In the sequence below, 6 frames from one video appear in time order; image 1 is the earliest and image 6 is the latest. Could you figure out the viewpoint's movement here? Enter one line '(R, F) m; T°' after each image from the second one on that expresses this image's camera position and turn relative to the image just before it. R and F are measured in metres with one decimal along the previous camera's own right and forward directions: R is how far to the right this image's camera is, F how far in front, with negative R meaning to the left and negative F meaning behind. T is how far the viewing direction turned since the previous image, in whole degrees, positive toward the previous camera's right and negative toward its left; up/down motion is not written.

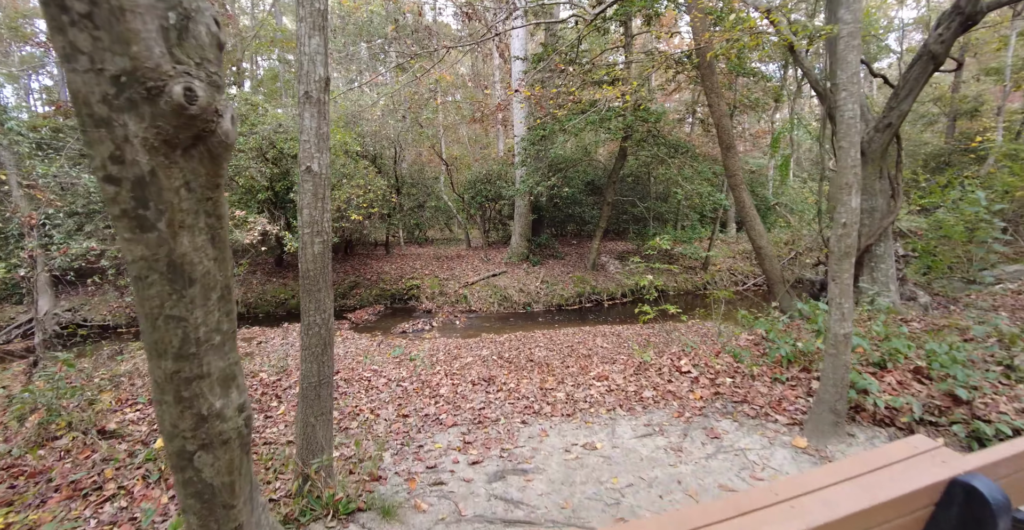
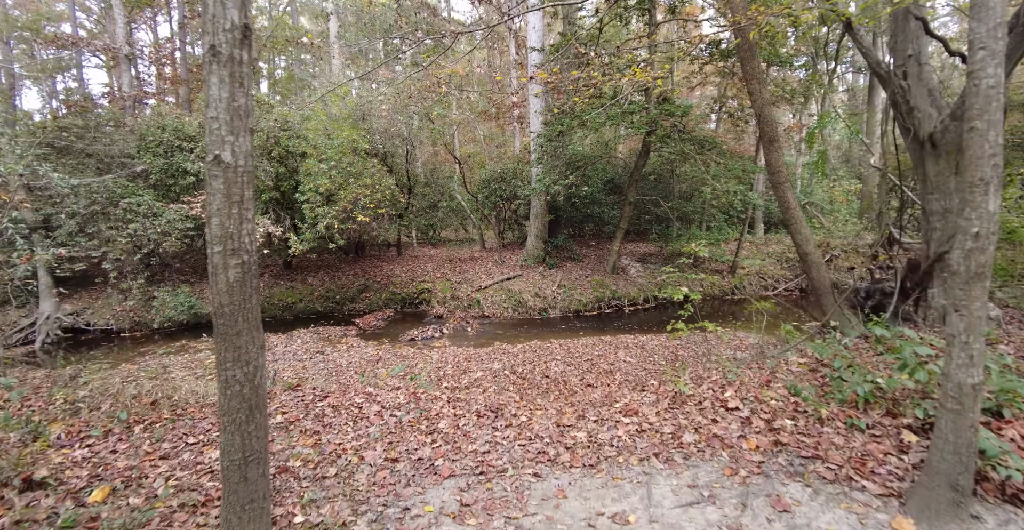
(0.0, +0.7) m; -2°
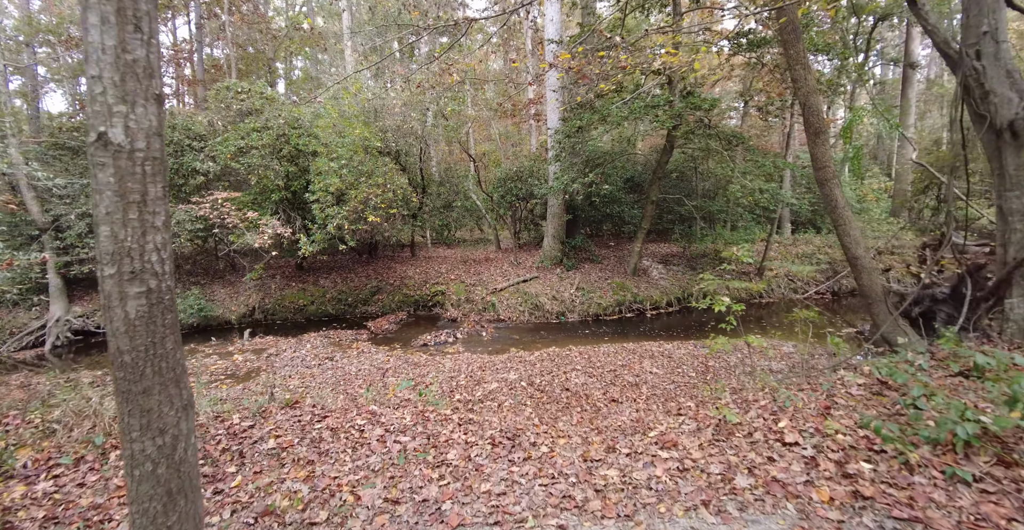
(0.0, +0.5) m; -2°
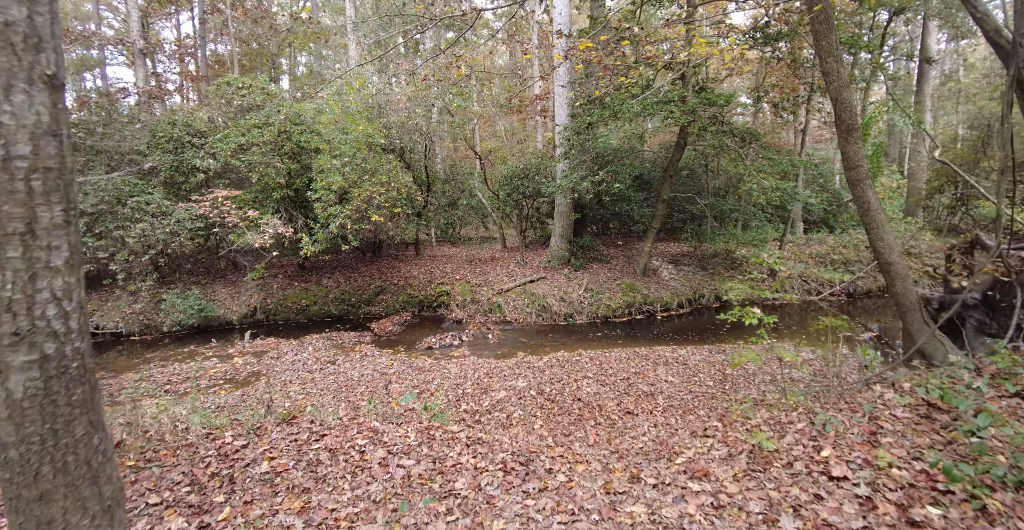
(-0.1, +0.3) m; -1°
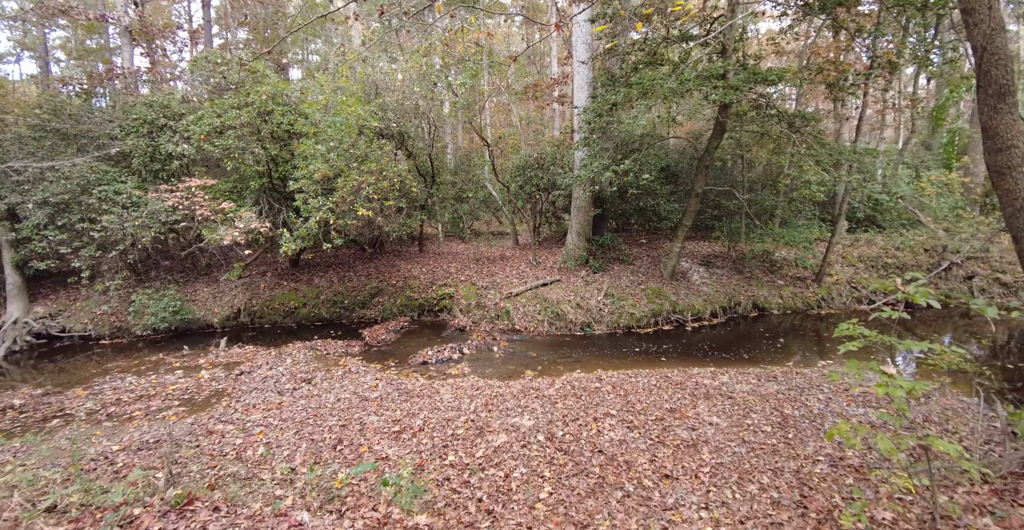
(+0.1, +1.4) m; -2°
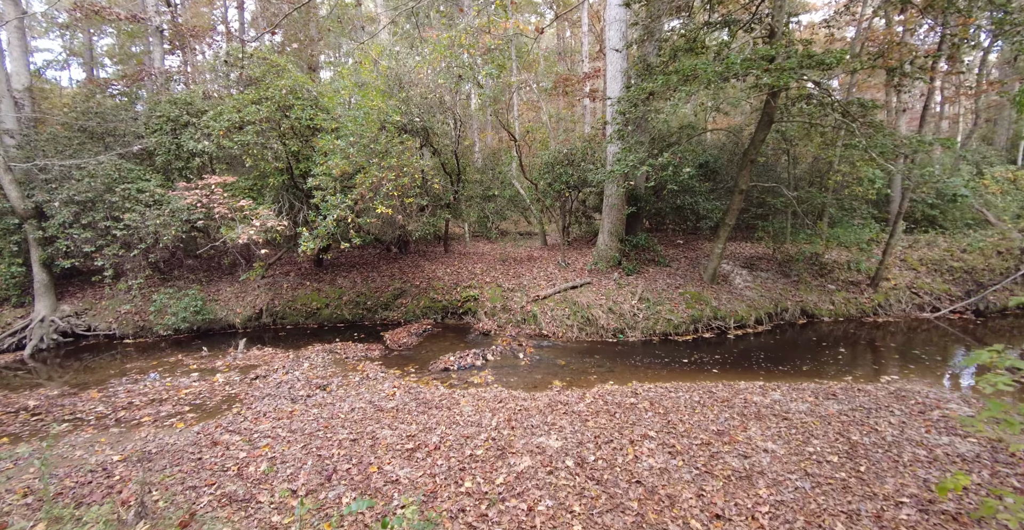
(0.0, +0.6) m; -4°
